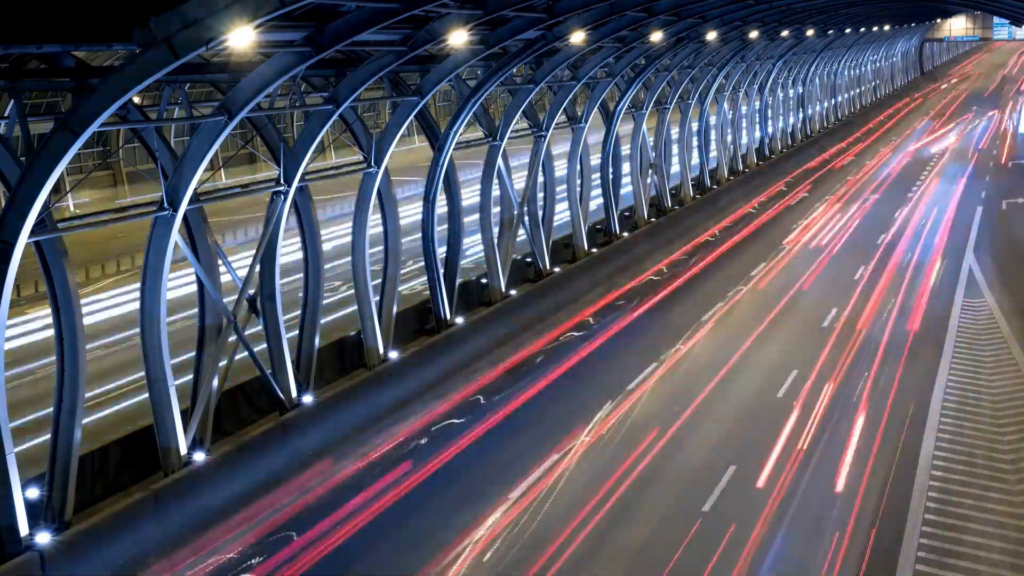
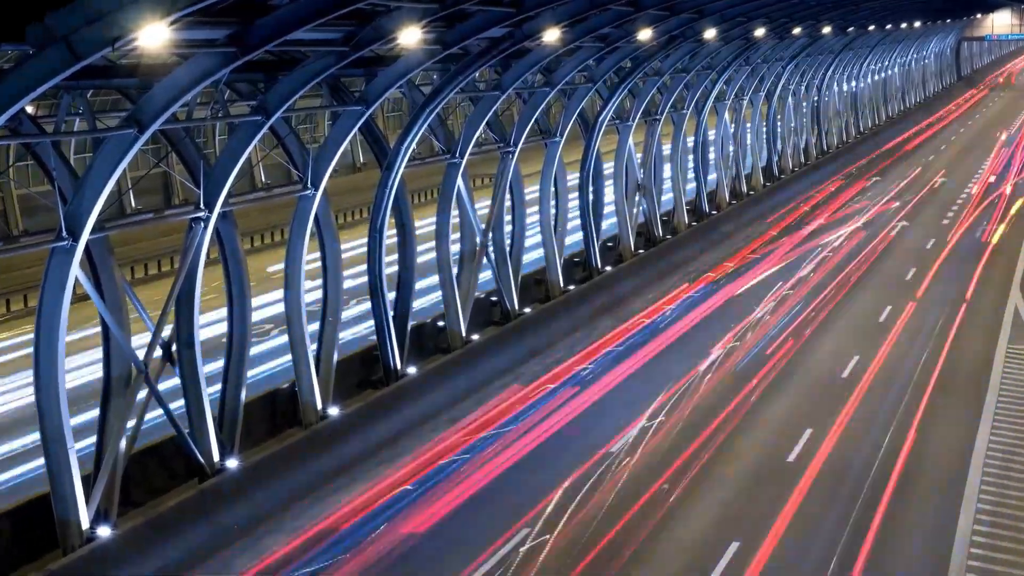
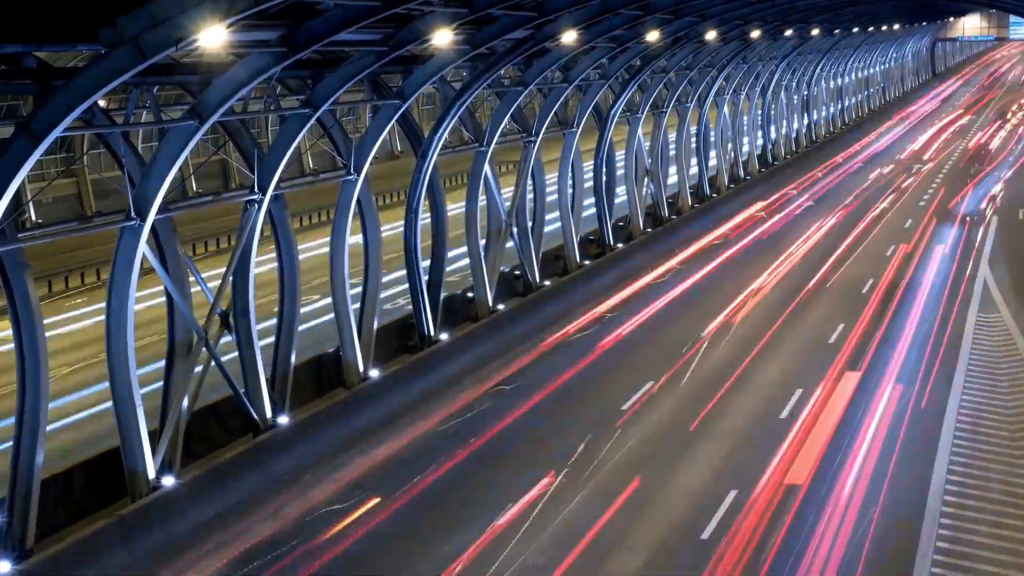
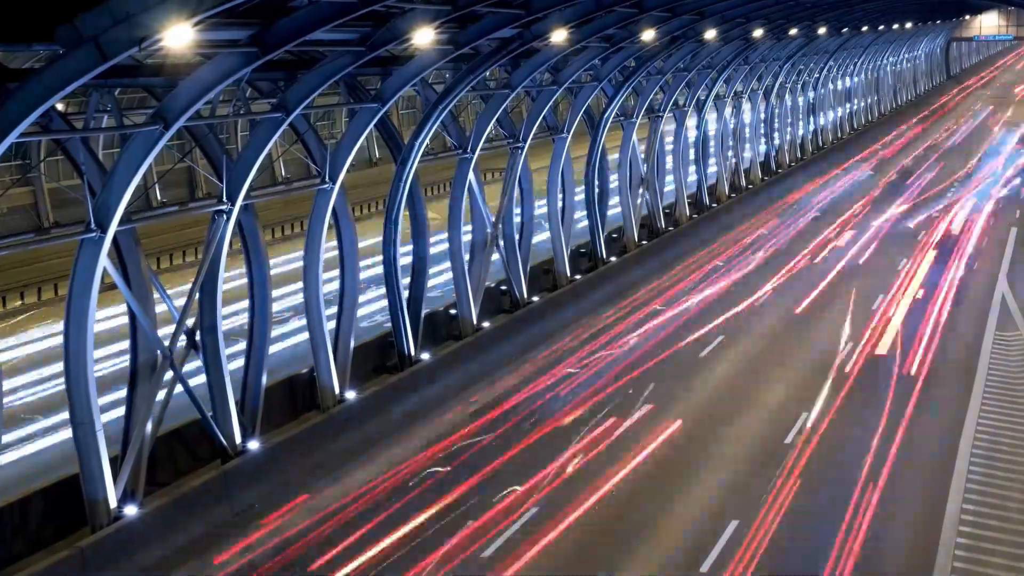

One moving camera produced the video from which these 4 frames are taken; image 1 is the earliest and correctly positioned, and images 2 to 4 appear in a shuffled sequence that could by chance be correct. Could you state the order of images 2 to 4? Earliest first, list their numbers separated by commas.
3, 4, 2
